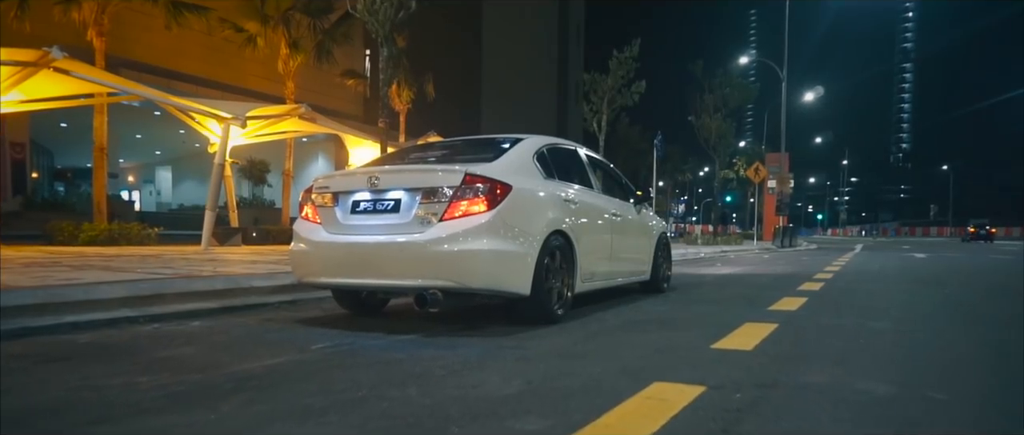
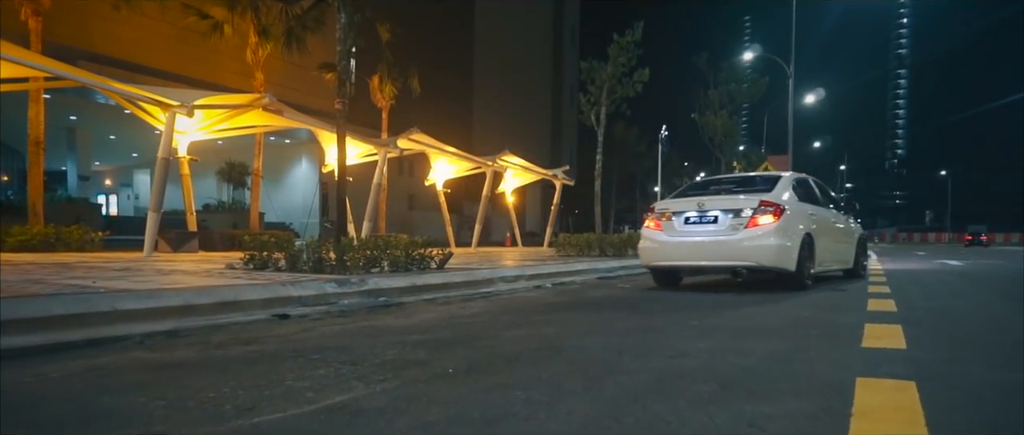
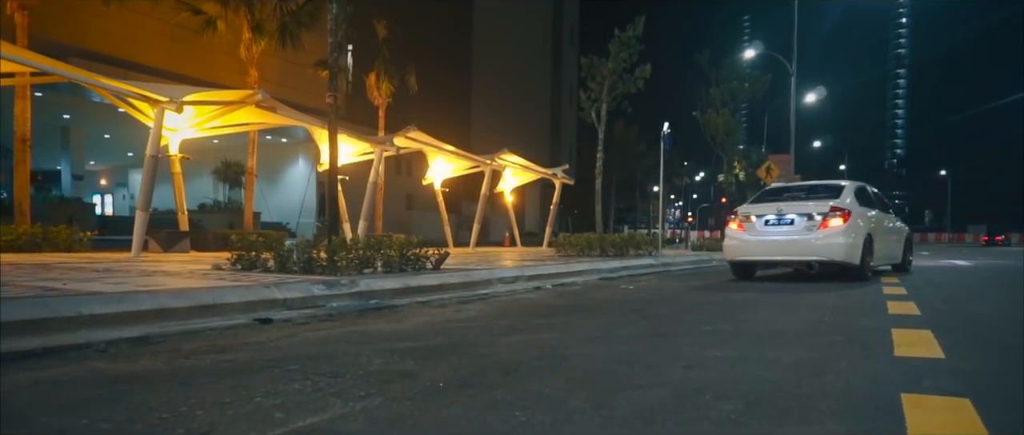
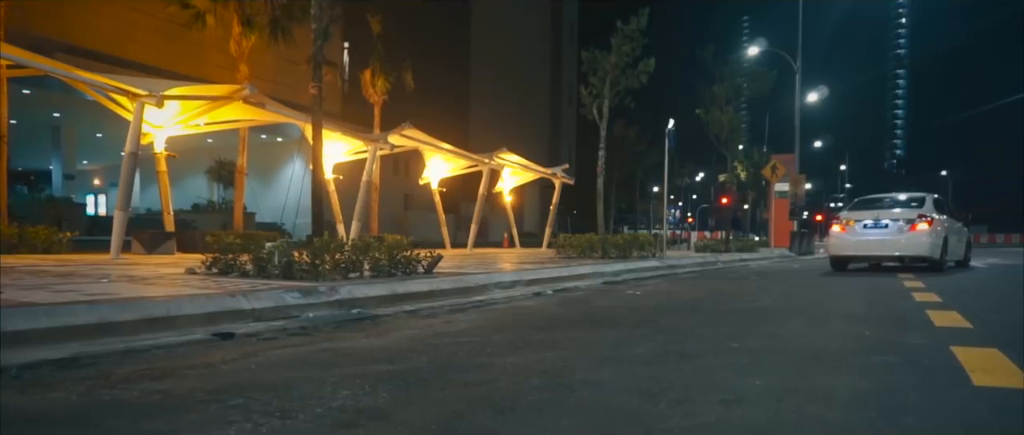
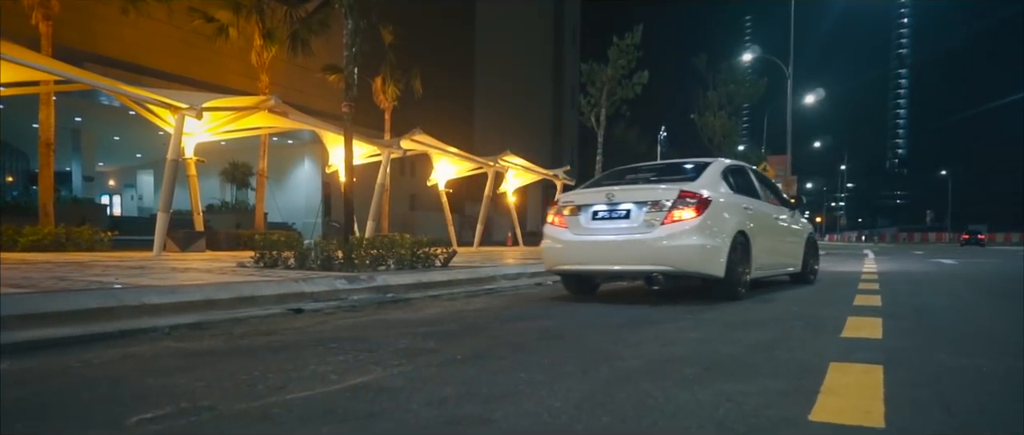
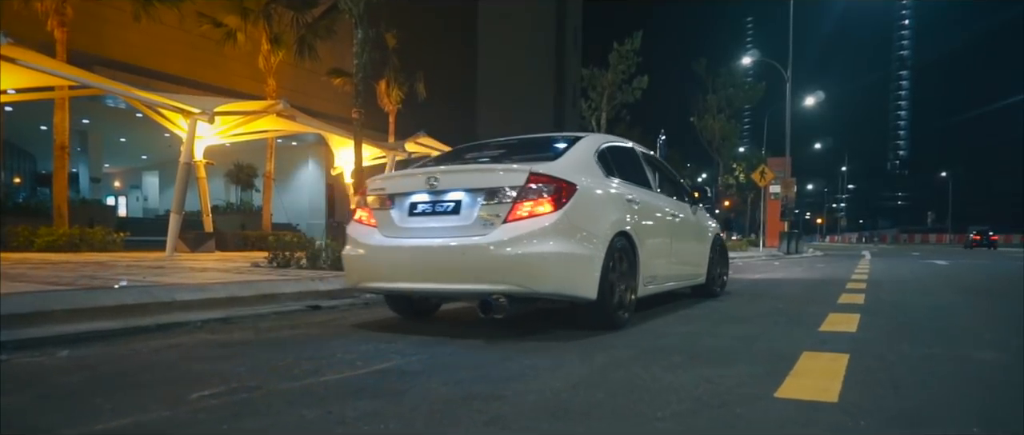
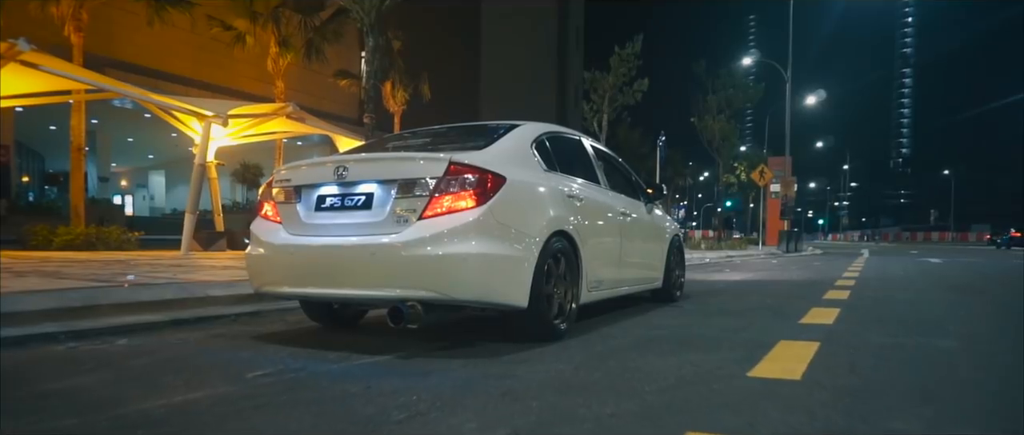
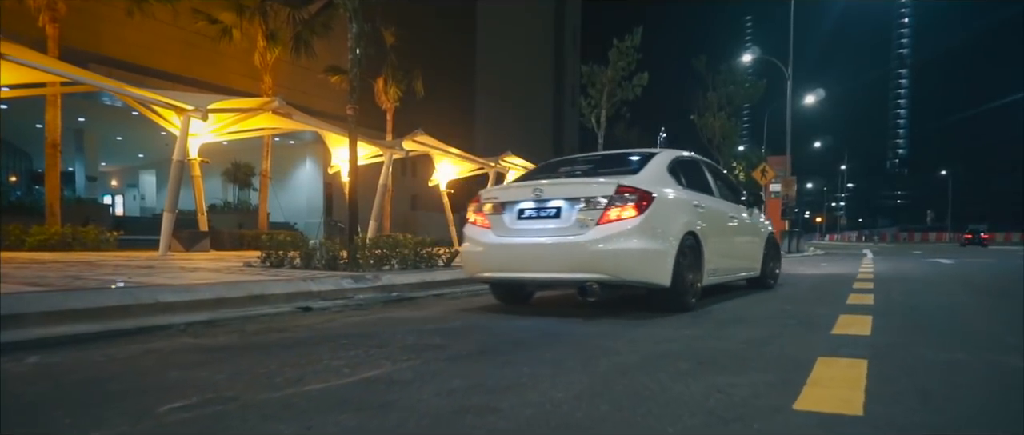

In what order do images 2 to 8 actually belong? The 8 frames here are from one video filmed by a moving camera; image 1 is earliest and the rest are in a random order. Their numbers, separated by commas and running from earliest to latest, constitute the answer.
7, 6, 8, 5, 2, 3, 4
